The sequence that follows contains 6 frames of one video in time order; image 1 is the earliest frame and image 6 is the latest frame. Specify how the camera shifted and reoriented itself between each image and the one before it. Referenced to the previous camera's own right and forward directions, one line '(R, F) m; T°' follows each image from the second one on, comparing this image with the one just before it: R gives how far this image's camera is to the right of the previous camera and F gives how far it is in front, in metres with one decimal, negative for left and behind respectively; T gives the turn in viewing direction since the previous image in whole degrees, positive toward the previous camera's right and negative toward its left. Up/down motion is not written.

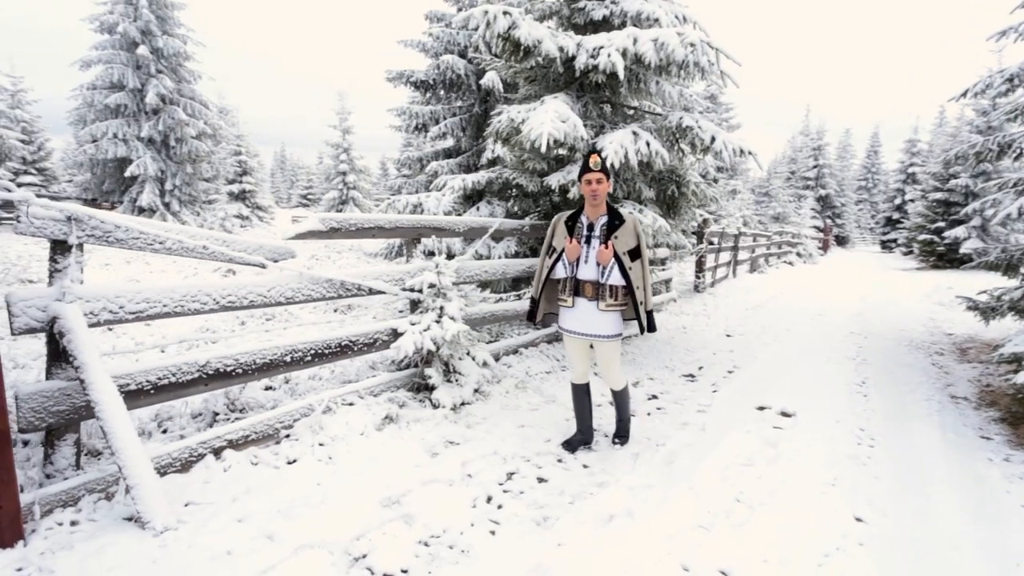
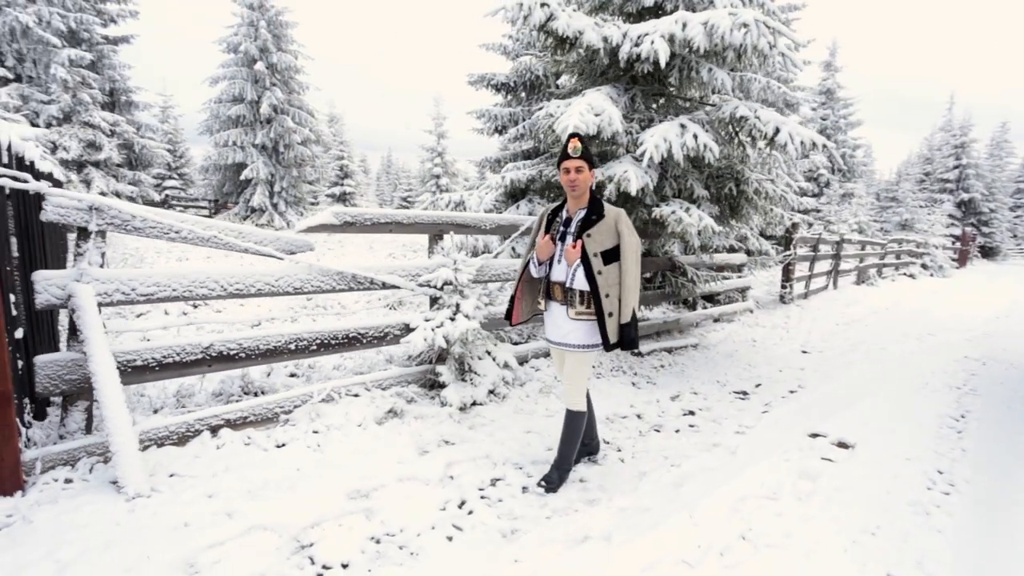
(+0.6, +0.2) m; -10°
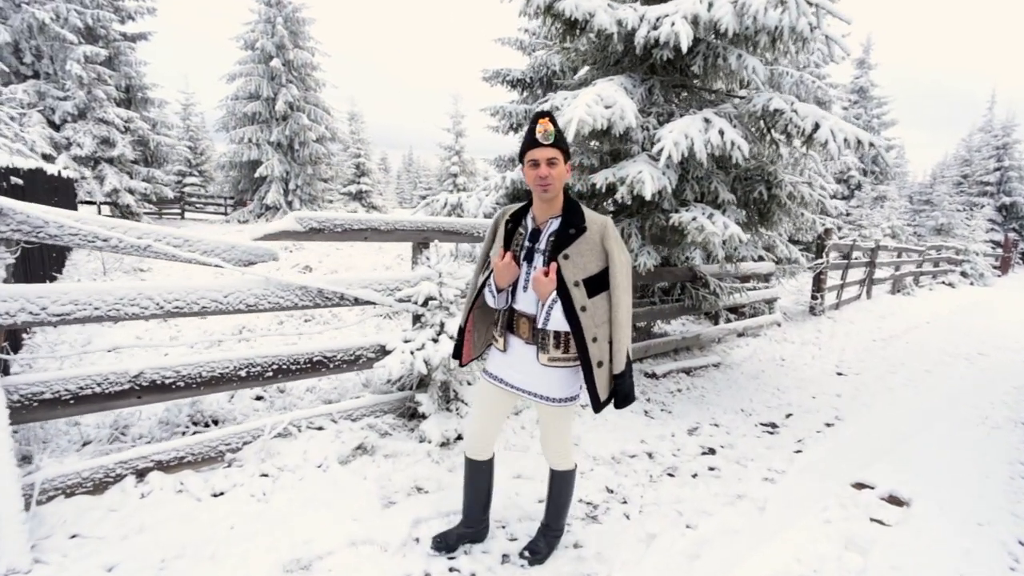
(+0.2, +0.6) m; -2°
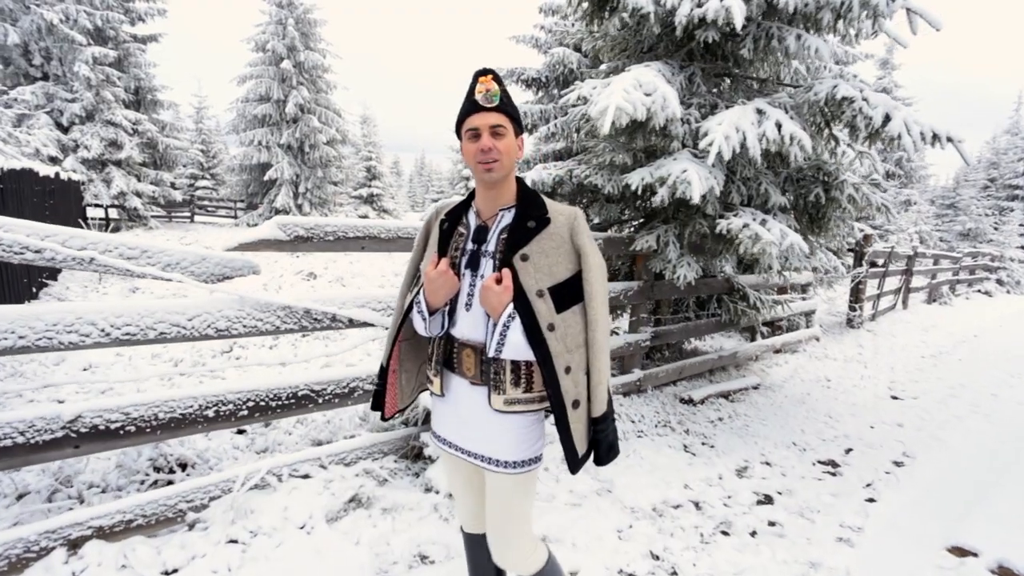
(-0.1, +0.6) m; -1°
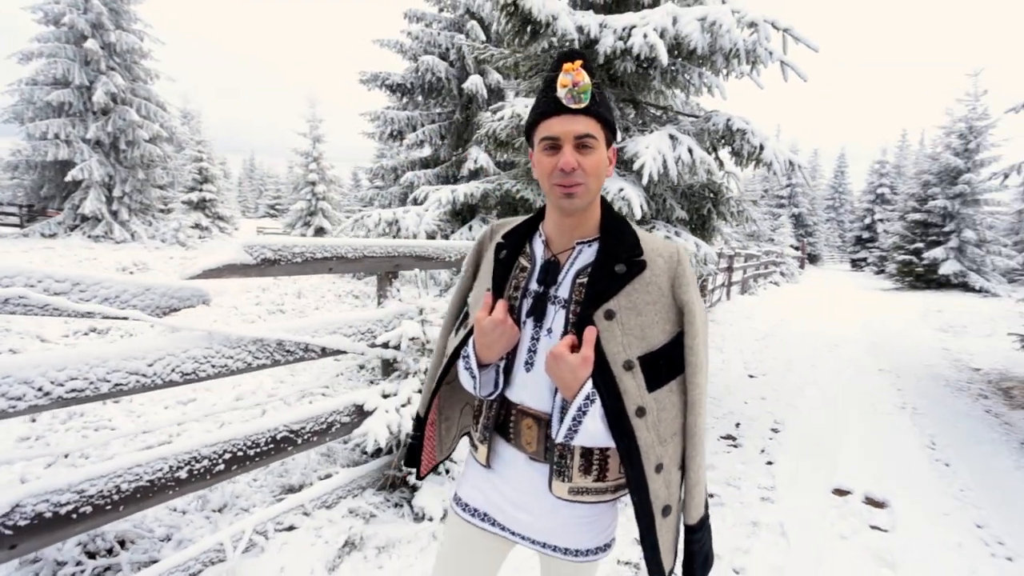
(-0.8, +0.1) m; +17°
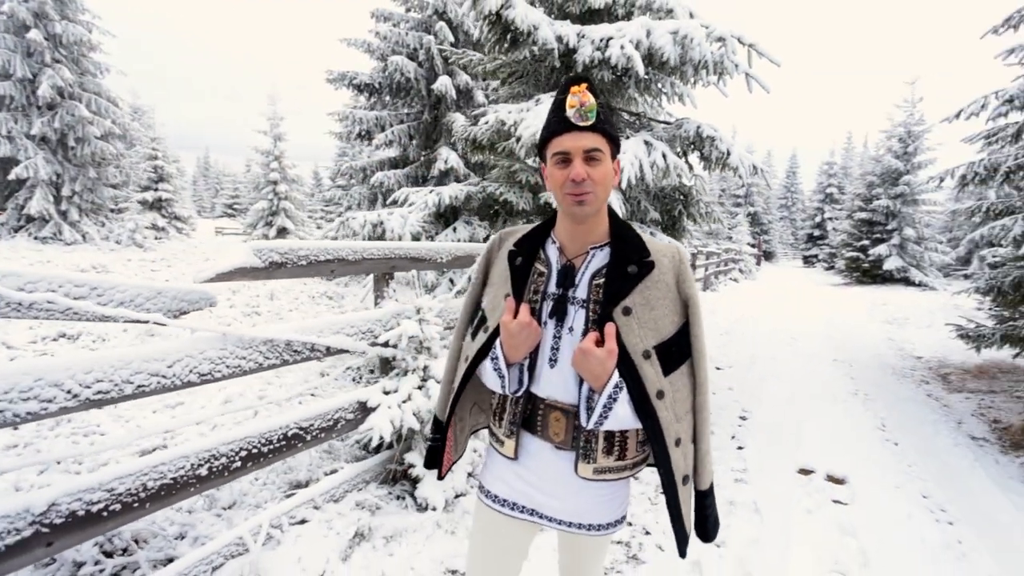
(-0.2, -0.2) m; +4°
